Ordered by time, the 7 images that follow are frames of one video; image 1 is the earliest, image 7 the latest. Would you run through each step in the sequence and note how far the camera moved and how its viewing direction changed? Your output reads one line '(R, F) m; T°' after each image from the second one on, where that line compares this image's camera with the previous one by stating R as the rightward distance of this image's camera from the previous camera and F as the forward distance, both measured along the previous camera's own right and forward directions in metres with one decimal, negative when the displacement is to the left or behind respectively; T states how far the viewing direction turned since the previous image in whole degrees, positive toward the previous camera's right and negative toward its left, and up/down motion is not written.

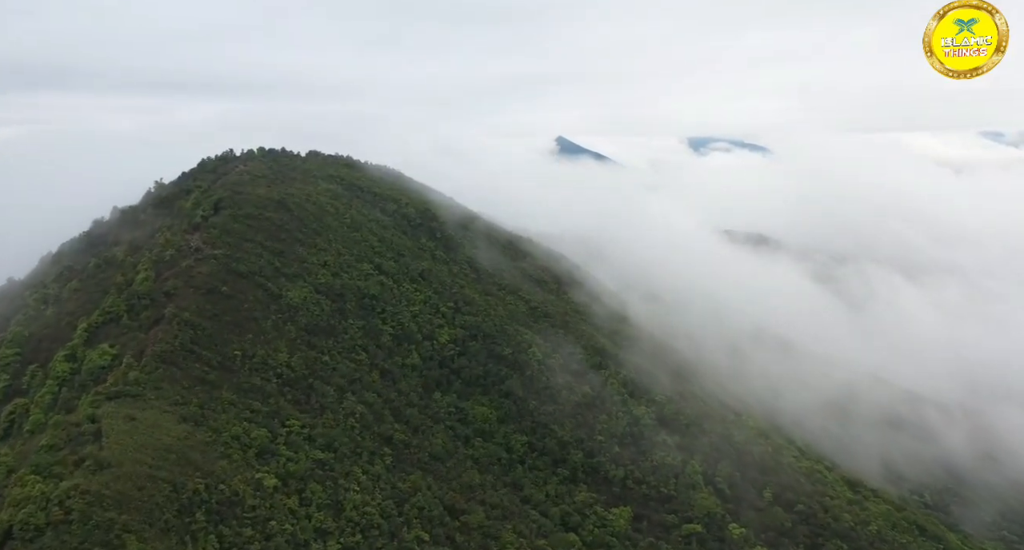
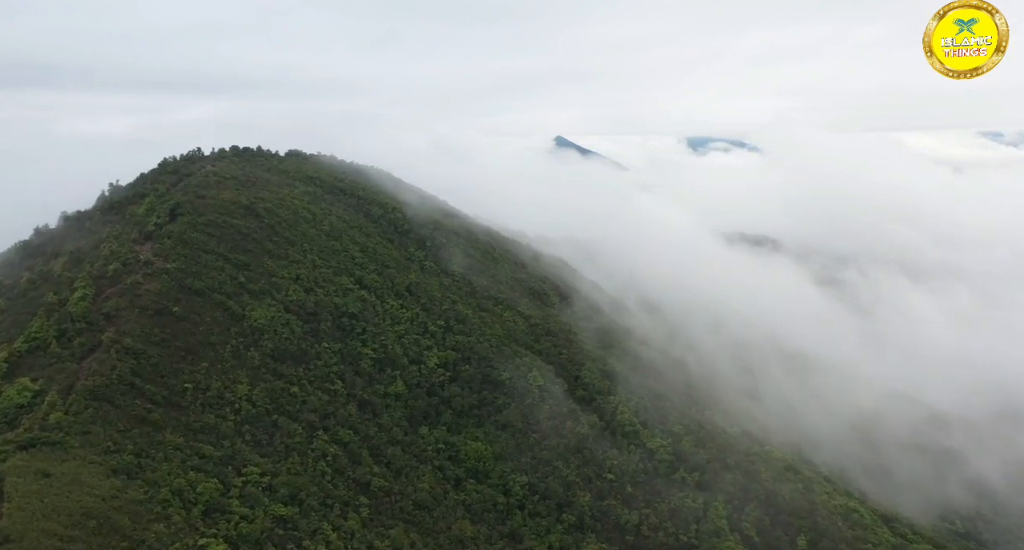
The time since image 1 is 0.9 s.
(+0.1, +6.0) m; 0°
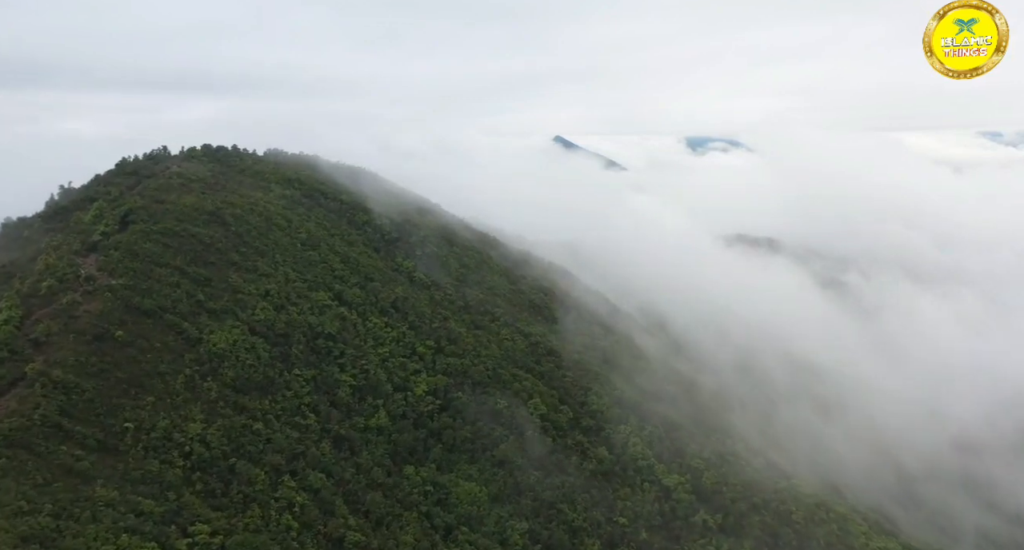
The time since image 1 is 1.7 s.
(+0.1, +5.3) m; 0°
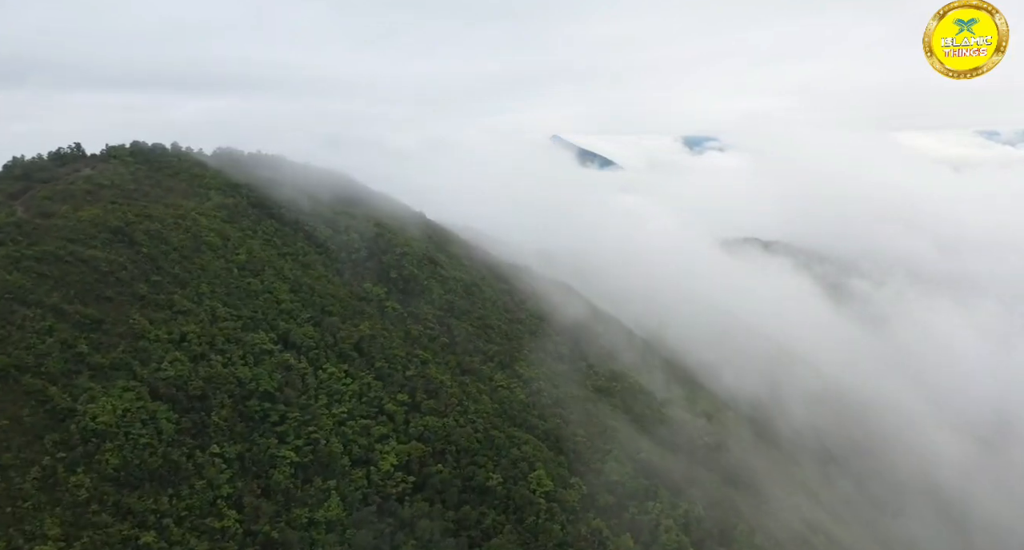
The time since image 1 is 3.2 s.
(+0.2, +9.7) m; 0°
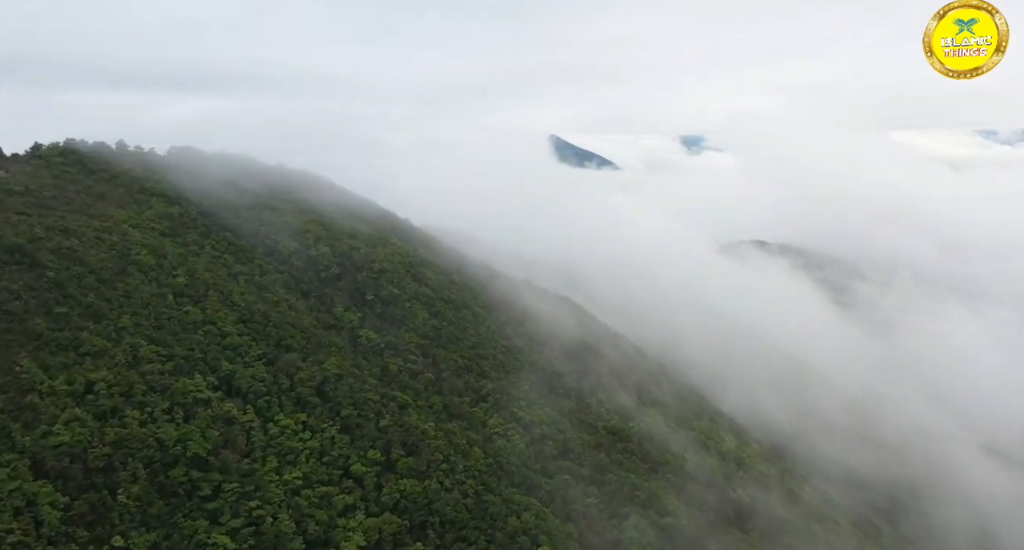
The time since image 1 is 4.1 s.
(+0.1, +6.4) m; 0°
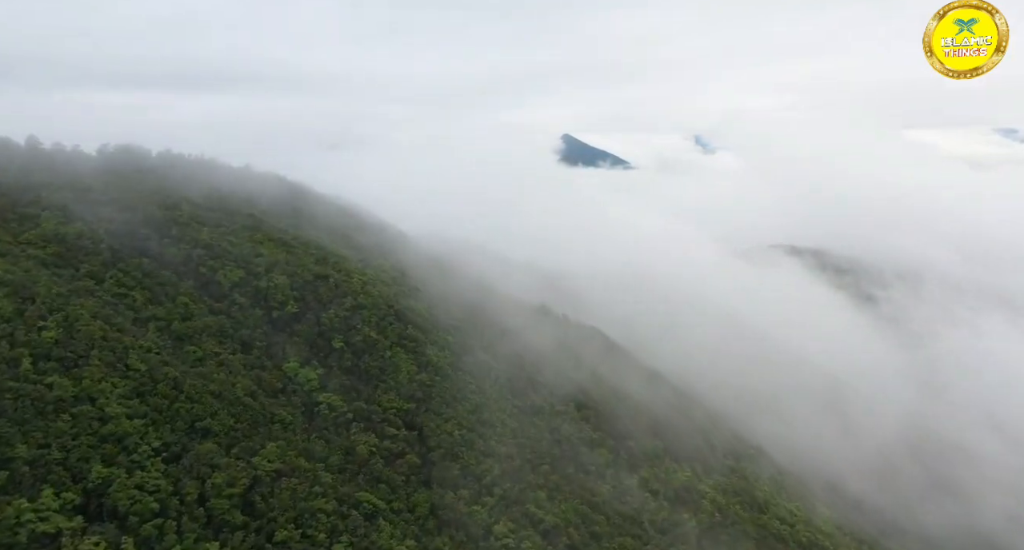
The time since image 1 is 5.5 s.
(-0.5, +9.0) m; 0°
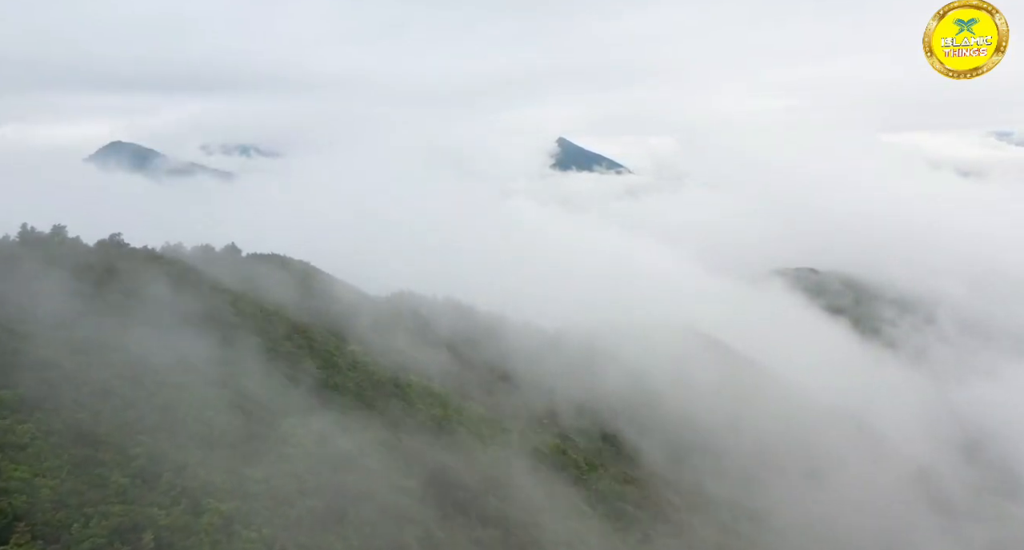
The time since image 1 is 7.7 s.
(0.0, +15.1) m; 0°
